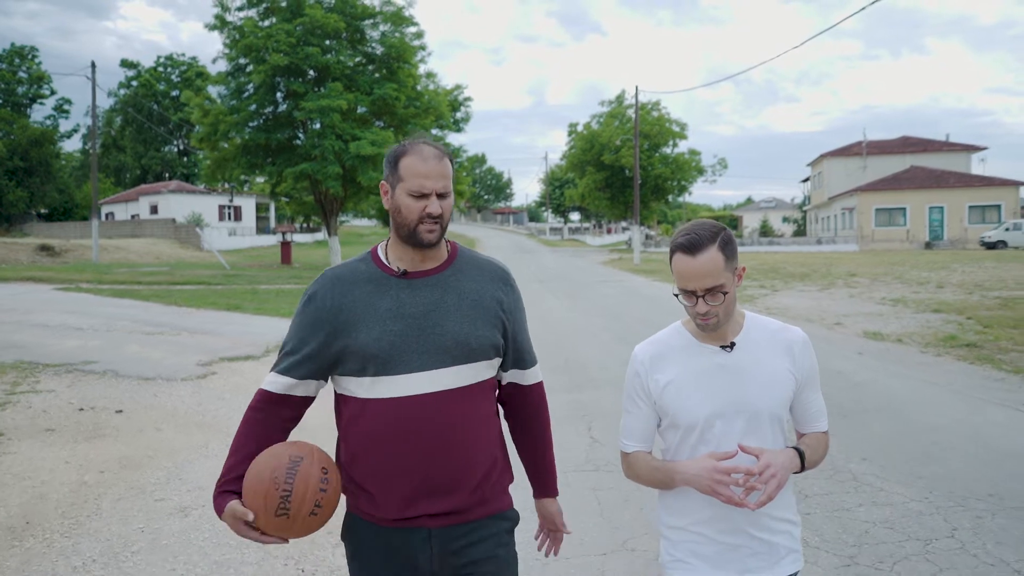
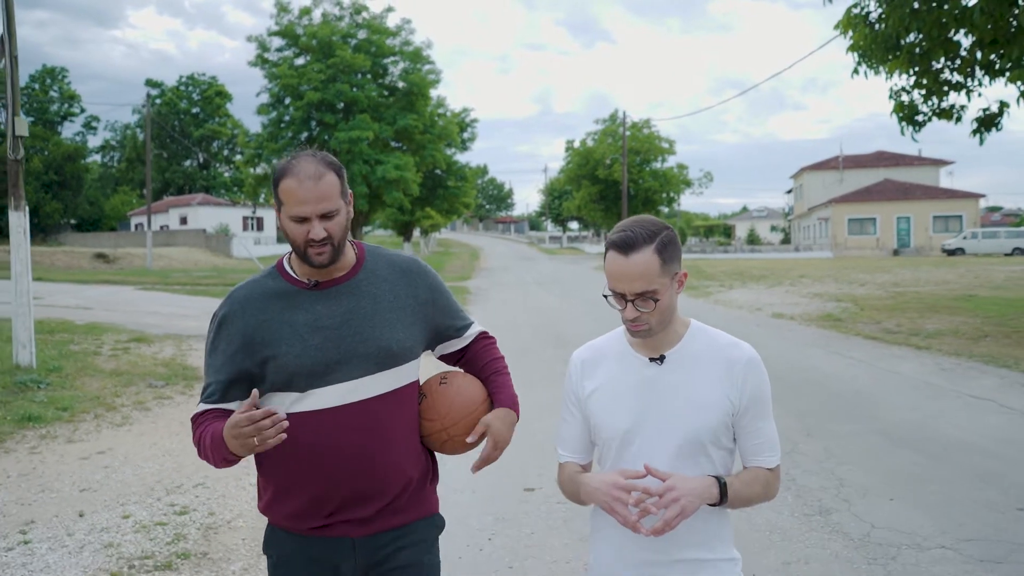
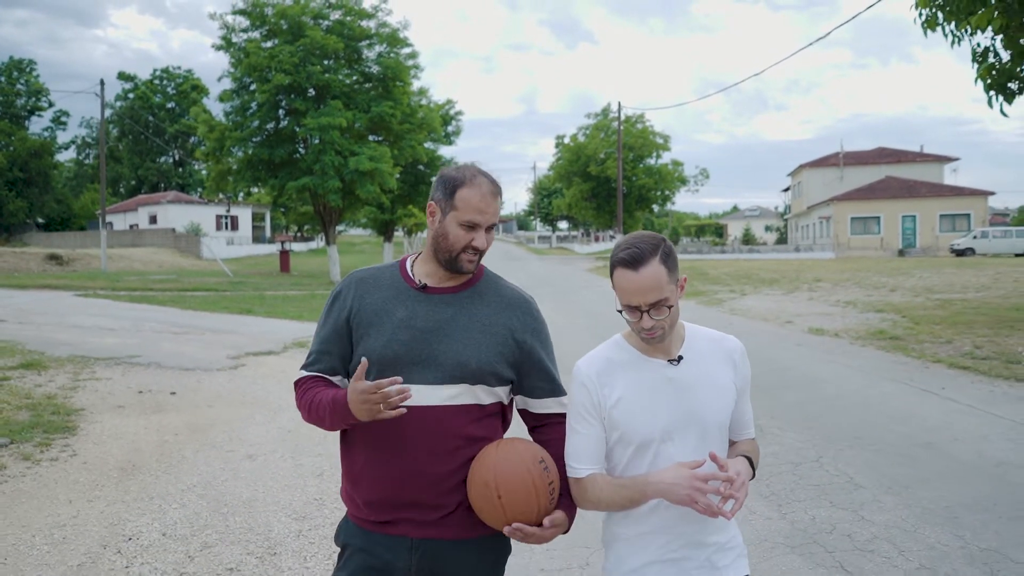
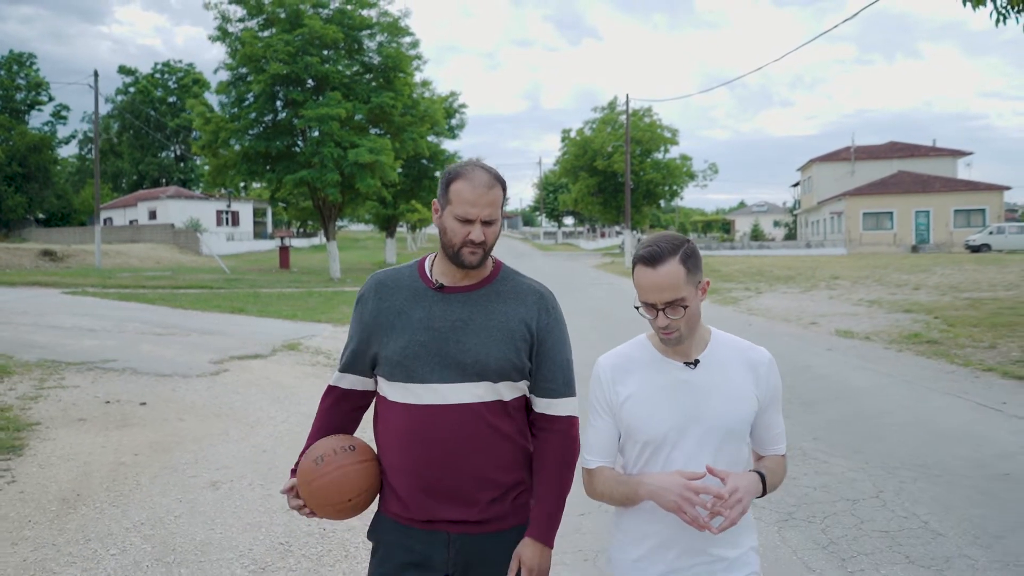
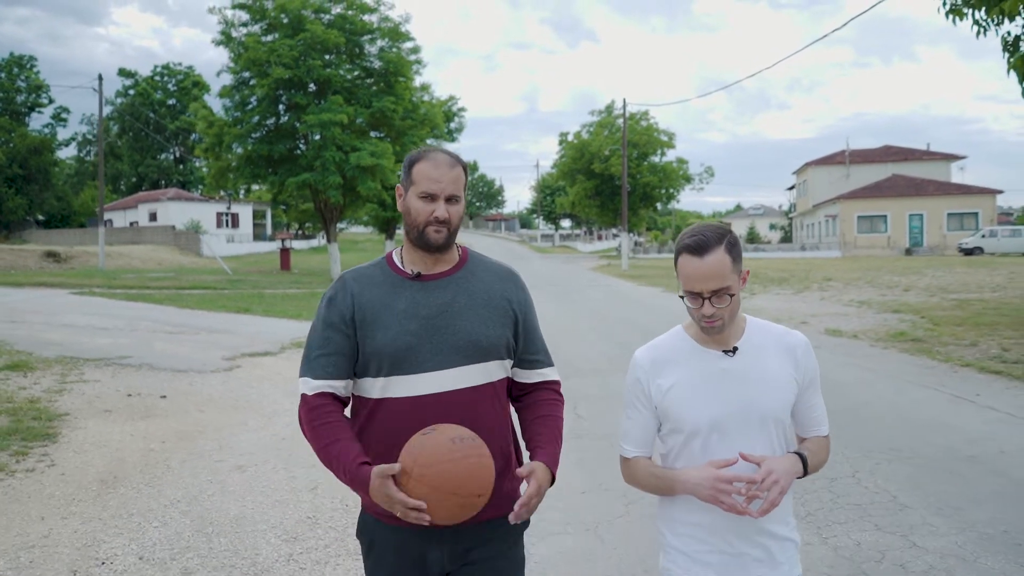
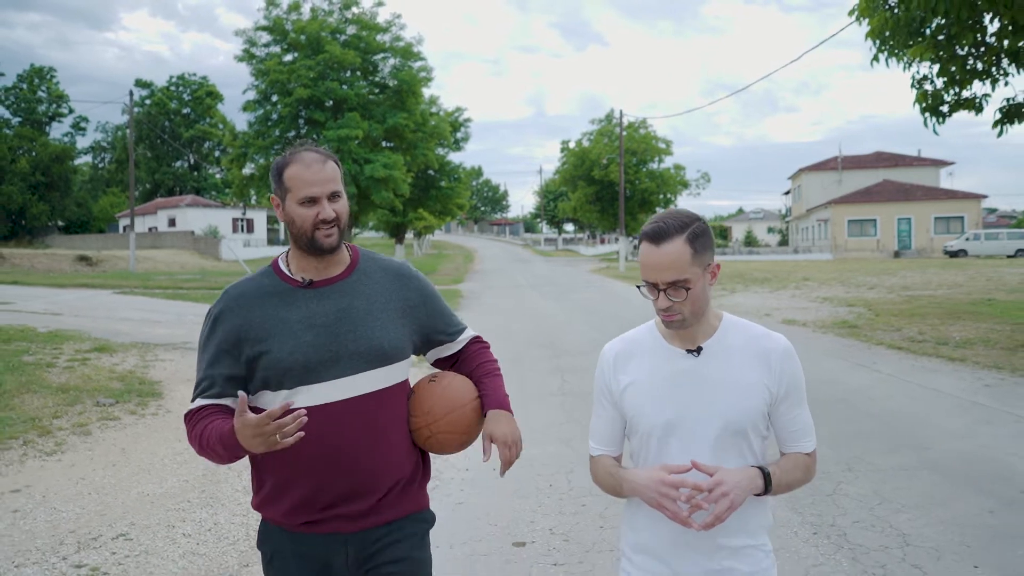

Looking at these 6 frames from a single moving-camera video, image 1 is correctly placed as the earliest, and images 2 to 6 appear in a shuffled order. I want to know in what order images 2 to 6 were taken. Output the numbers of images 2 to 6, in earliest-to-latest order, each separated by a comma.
4, 5, 3, 6, 2
